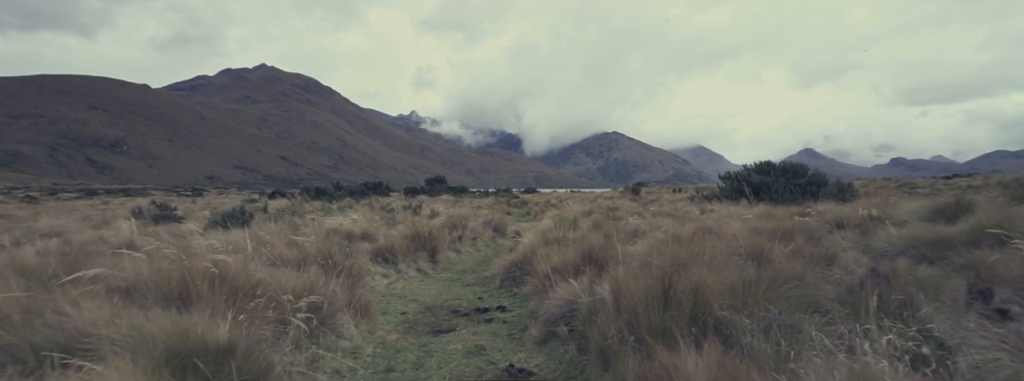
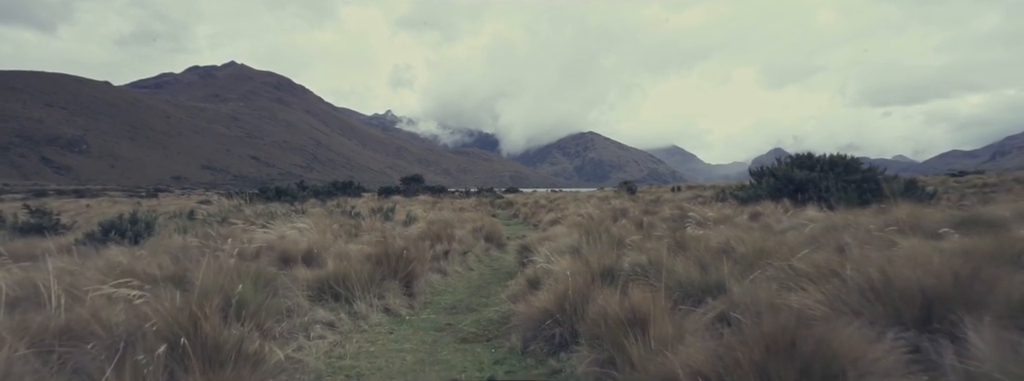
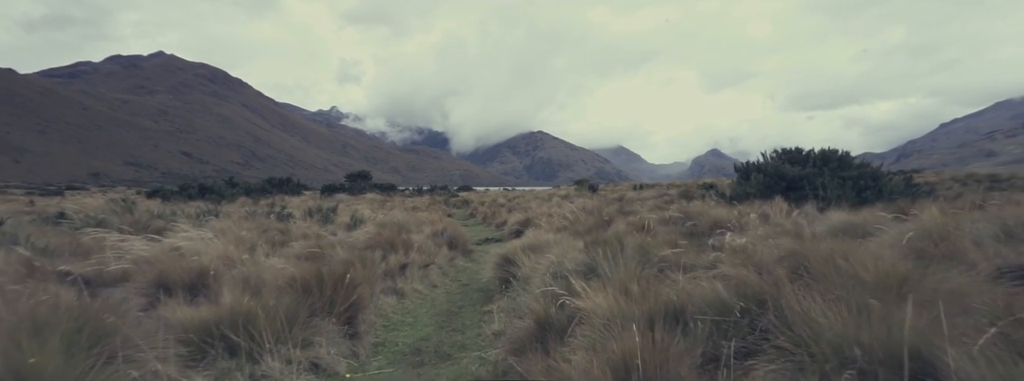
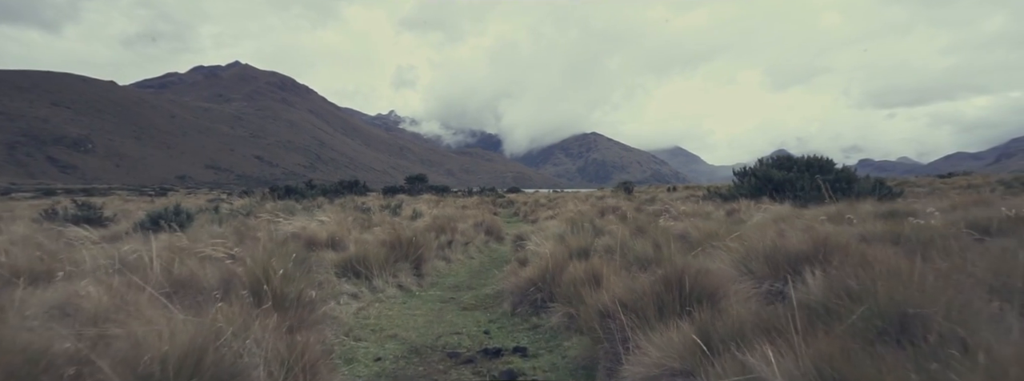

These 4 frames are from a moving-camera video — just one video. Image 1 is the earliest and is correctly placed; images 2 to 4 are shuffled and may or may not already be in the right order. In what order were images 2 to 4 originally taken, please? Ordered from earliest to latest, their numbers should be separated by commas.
4, 2, 3
